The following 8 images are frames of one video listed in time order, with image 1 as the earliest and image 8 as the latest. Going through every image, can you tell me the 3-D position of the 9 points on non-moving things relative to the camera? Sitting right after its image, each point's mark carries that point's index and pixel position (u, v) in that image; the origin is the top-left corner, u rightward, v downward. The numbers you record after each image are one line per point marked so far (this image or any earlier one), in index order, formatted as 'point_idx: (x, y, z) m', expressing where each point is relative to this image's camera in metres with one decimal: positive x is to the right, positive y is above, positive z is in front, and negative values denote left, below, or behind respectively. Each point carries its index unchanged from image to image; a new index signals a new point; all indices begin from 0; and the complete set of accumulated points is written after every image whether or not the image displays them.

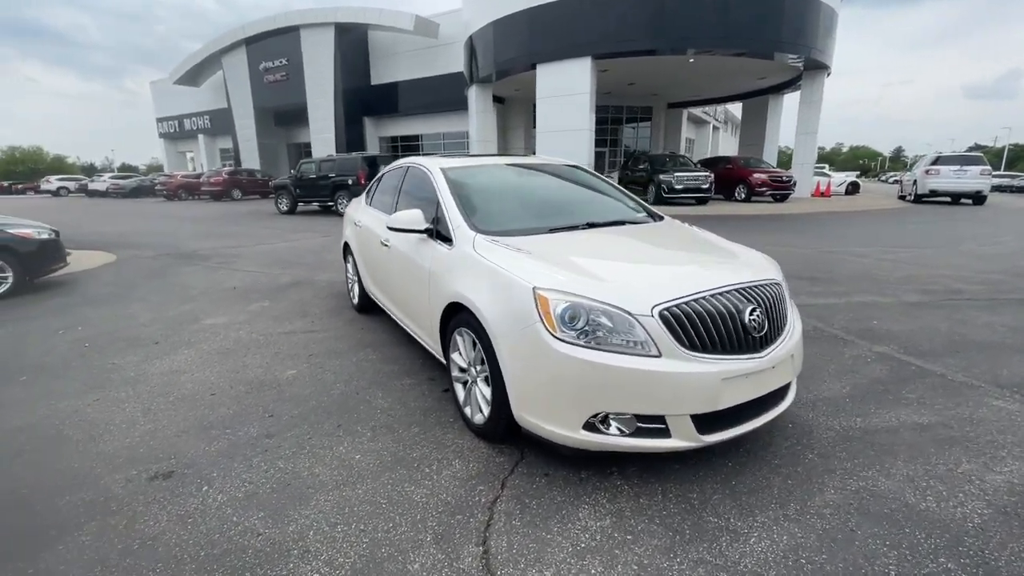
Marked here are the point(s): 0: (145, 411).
0: (-2.6, -0.9, +3.4) m
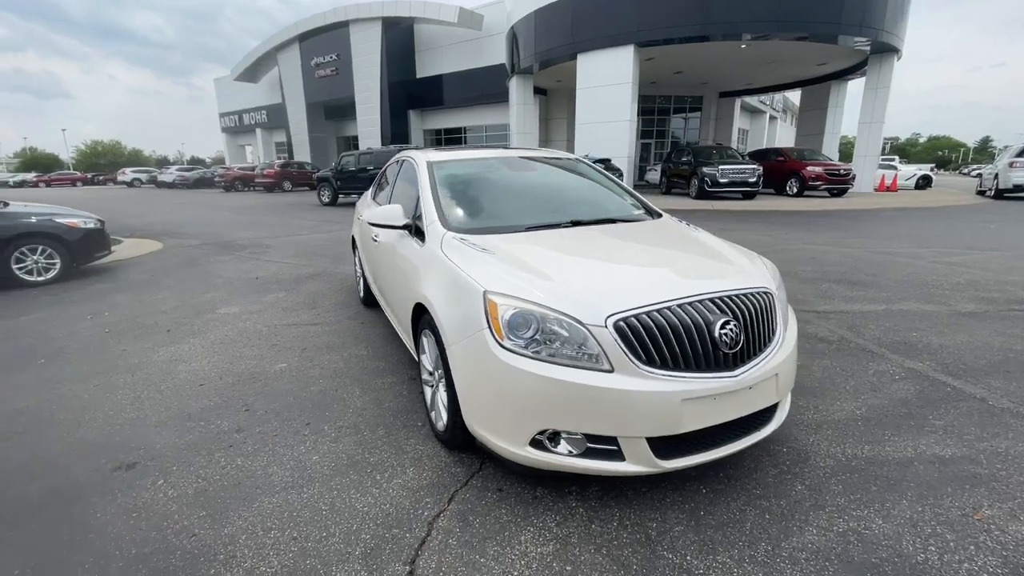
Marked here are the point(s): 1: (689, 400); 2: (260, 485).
0: (-2.8, -0.8, +3.5) m
1: (+0.7, -0.5, +2.0) m
2: (-1.3, -1.0, +2.5) m
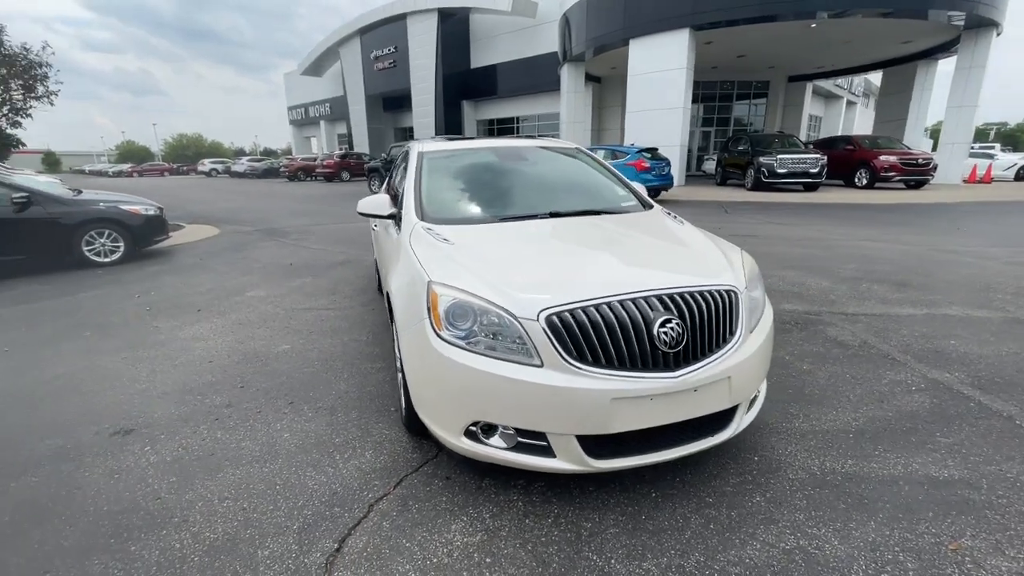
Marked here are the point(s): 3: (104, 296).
0: (-2.9, -0.7, +3.8) m
1: (+0.4, -0.5, +1.9) m
2: (-1.6, -0.9, +2.6) m
3: (-5.3, -0.1, +6.1) m
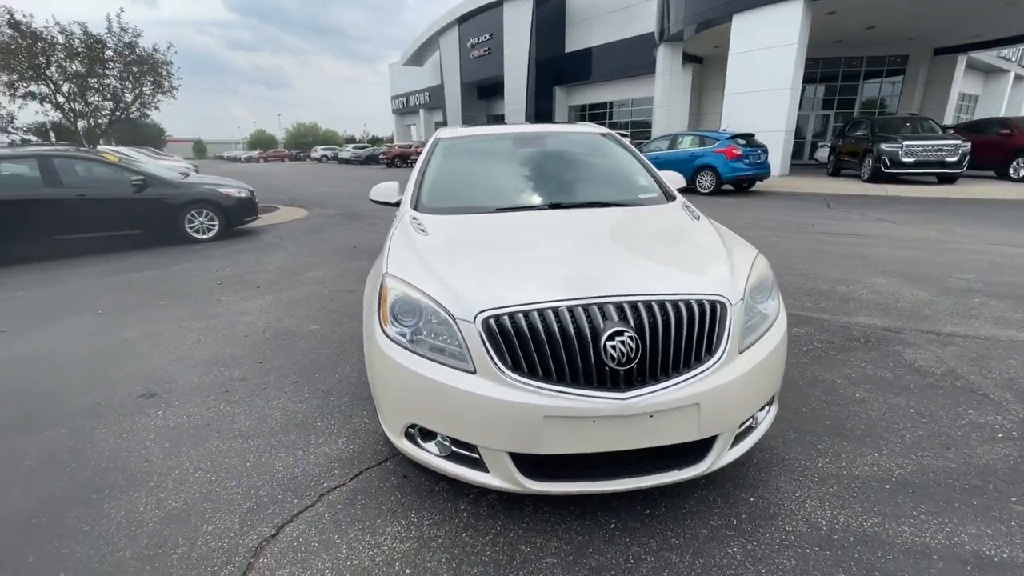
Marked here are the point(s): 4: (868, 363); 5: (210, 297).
0: (-2.8, -0.5, +4.1) m
1: (+0.2, -0.5, +1.7) m
2: (-1.7, -0.8, +2.8) m
3: (-4.6, +0.3, +6.8) m
4: (+2.6, -0.5, +3.4) m
5: (-3.5, -0.1, +5.5) m
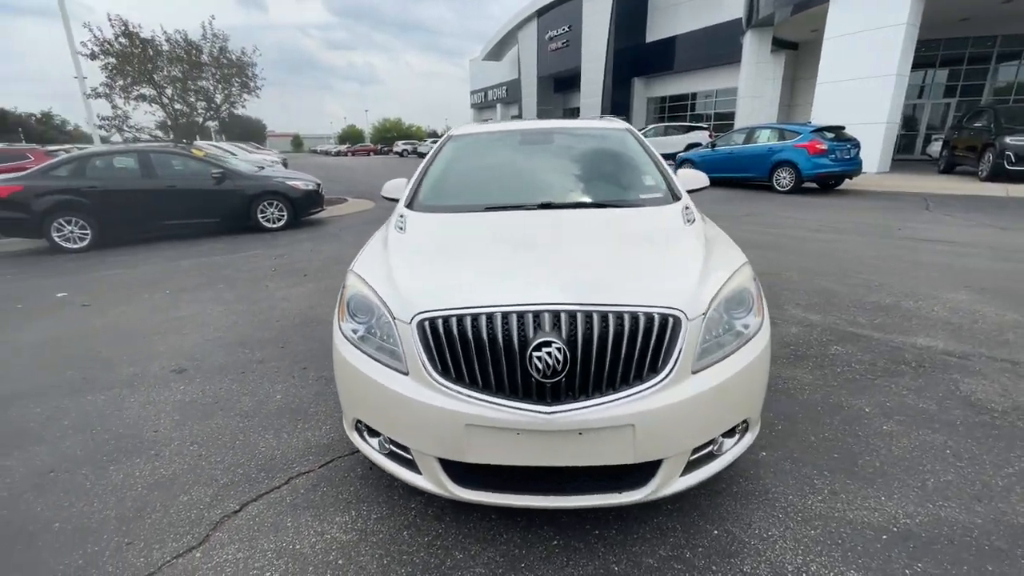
0: (-2.7, -0.3, +4.5) m
1: (-0.1, -0.5, +1.7) m
2: (-1.8, -0.8, +3.0) m
3: (-4.1, +0.5, +7.4) m
4: (+2.5, -0.7, +3.0) m
5: (-3.1, +0.1, +5.9) m
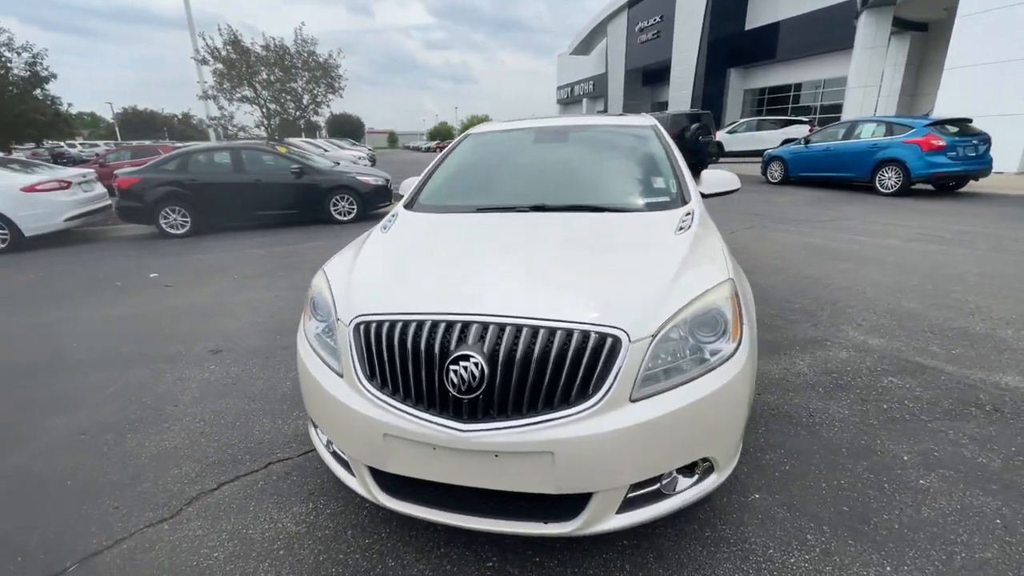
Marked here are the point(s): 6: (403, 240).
0: (-2.4, -0.2, +4.8) m
1: (-0.4, -0.5, +1.6) m
2: (-1.9, -0.7, +3.2) m
3: (-3.3, +0.7, +7.9) m
4: (+2.4, -0.8, +2.5) m
5: (-2.6, +0.2, +6.3) m
6: (-0.6, +0.3, +2.4) m
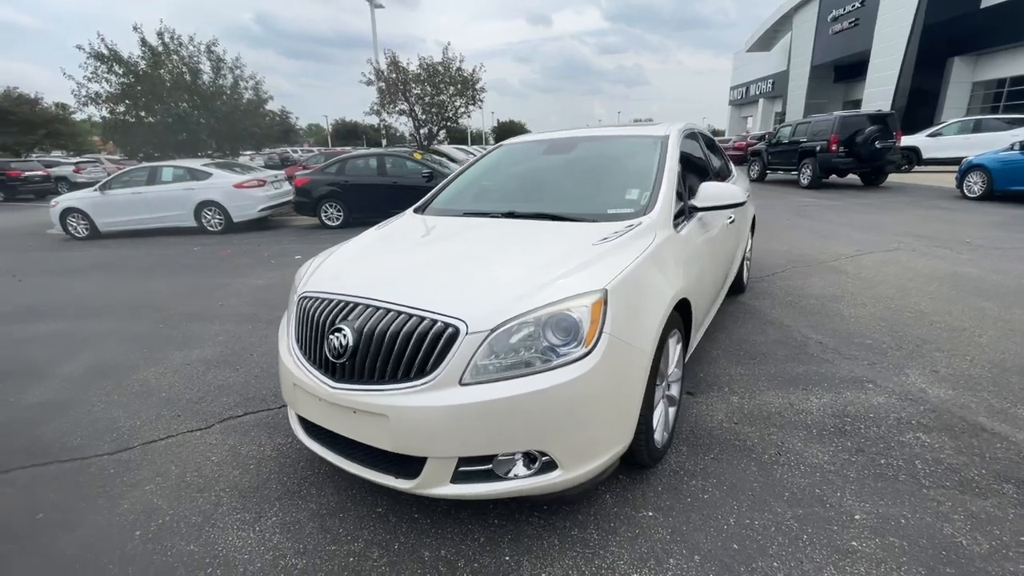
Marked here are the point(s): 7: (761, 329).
0: (-1.8, 0.0, +5.8) m
1: (-0.9, -0.4, +2.1) m
2: (-1.8, -0.5, +4.1) m
3: (-1.6, +0.9, +9.0) m
4: (+2.0, -1.0, +2.0) m
5: (-1.6, +0.4, +7.2) m
6: (-0.8, +0.3, +2.9) m
7: (+2.2, -0.4, +4.2) m
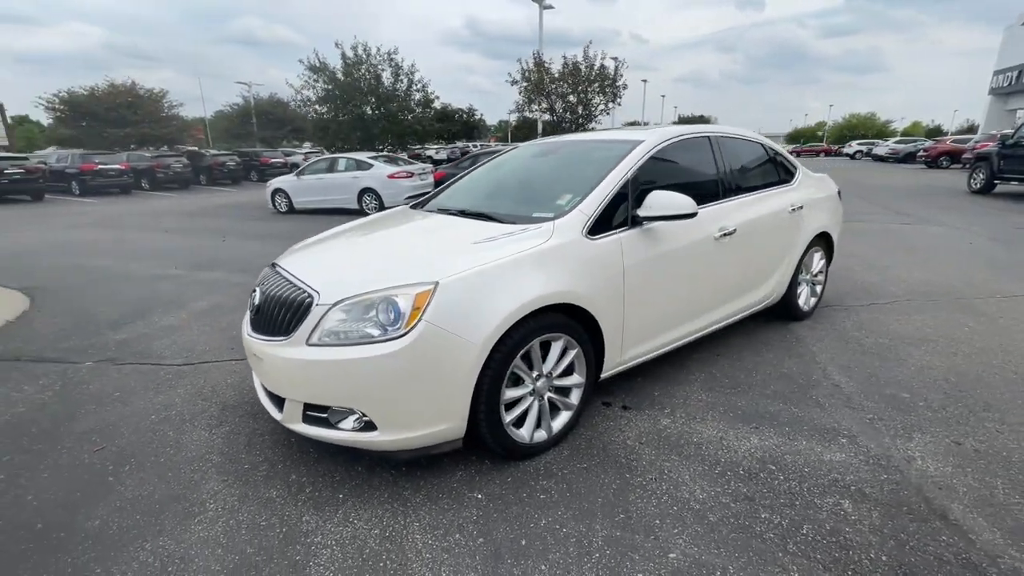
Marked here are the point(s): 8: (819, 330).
0: (-1.1, +0.2, +6.5) m
1: (-1.6, -0.3, +2.7) m
2: (-1.8, -0.3, +4.9) m
3: (+0.3, +1.0, +9.4) m
4: (+1.1, -1.1, +1.8) m
5: (-0.3, +0.6, +7.8) m
6: (-1.1, +0.5, +3.4) m
7: (+2.1, -0.6, +3.7) m
8: (+2.8, -0.4, +4.3) m
